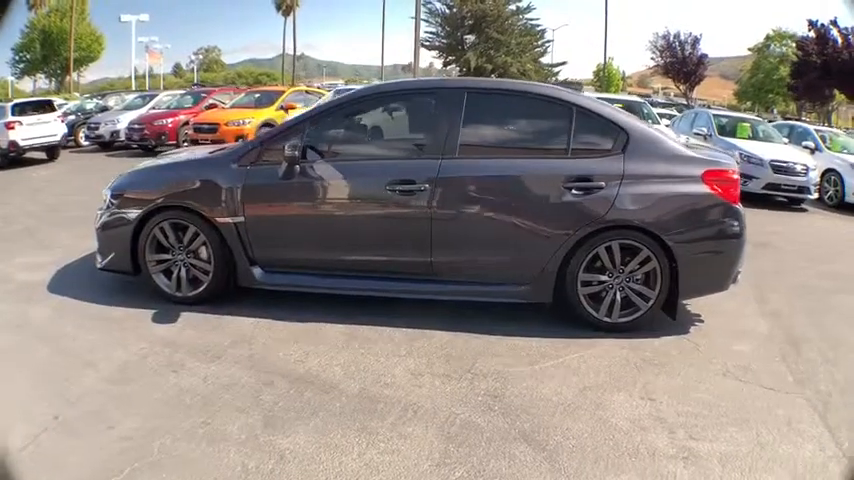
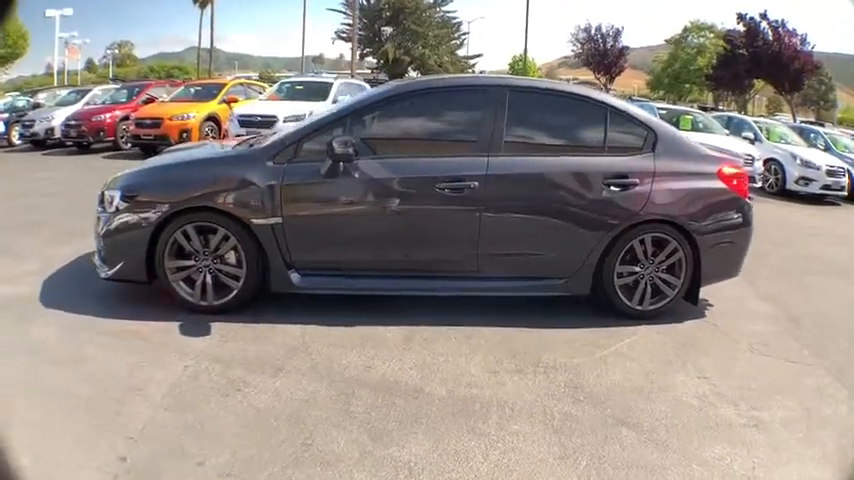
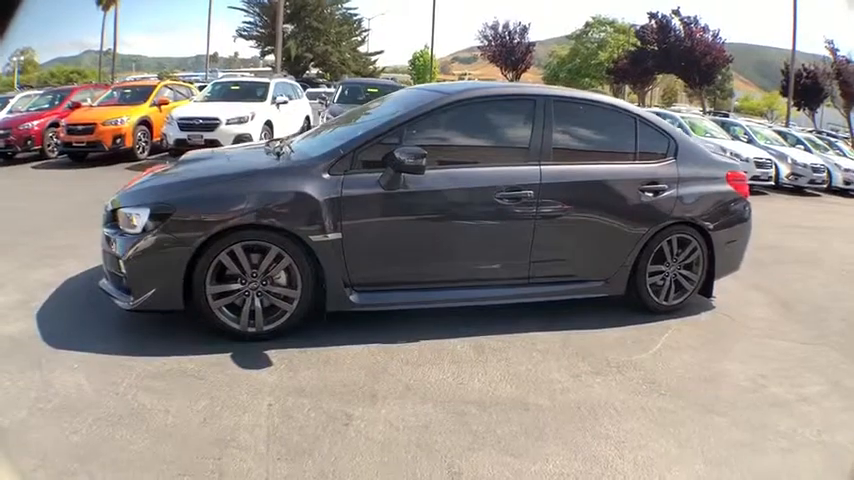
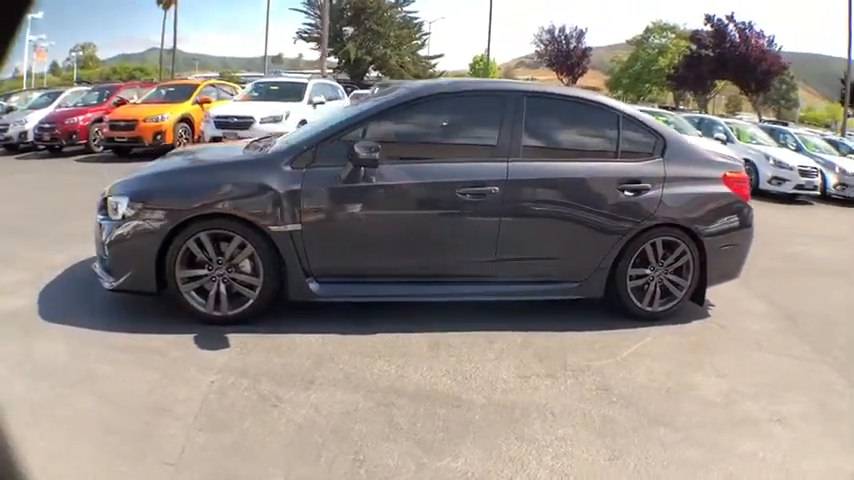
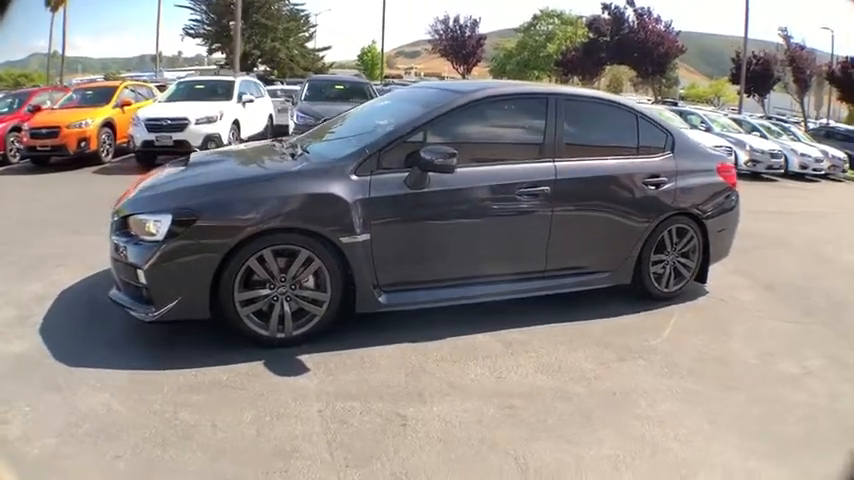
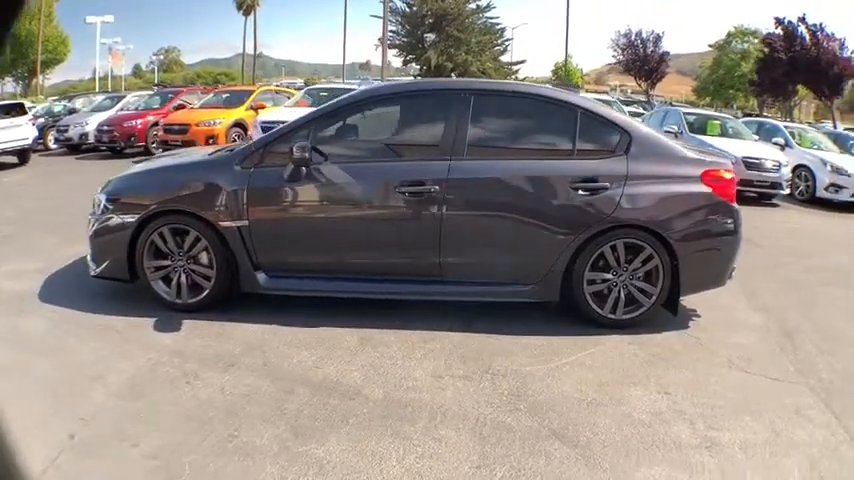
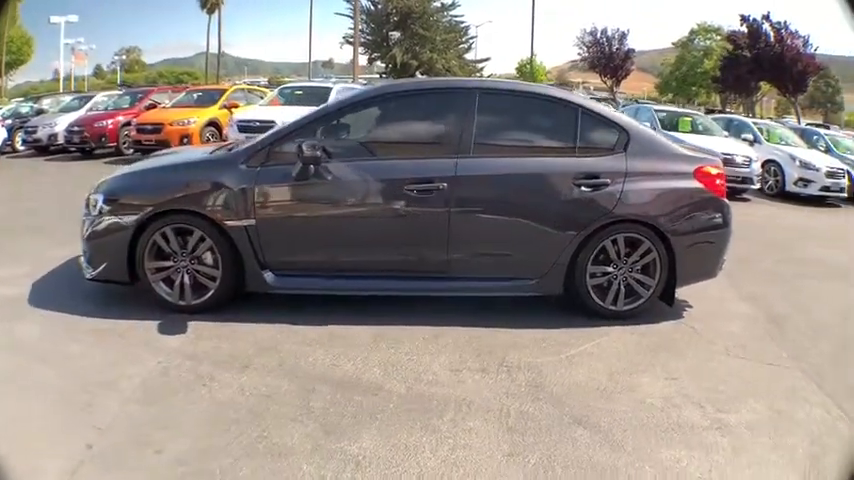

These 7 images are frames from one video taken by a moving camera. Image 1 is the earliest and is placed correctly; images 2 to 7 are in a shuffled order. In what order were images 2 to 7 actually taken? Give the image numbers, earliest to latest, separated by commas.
6, 7, 2, 4, 3, 5
